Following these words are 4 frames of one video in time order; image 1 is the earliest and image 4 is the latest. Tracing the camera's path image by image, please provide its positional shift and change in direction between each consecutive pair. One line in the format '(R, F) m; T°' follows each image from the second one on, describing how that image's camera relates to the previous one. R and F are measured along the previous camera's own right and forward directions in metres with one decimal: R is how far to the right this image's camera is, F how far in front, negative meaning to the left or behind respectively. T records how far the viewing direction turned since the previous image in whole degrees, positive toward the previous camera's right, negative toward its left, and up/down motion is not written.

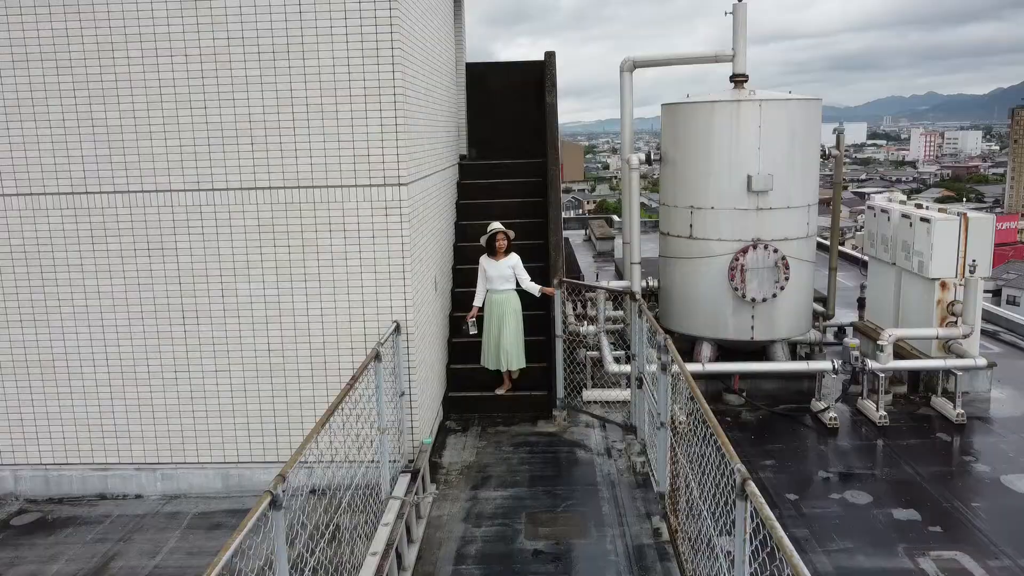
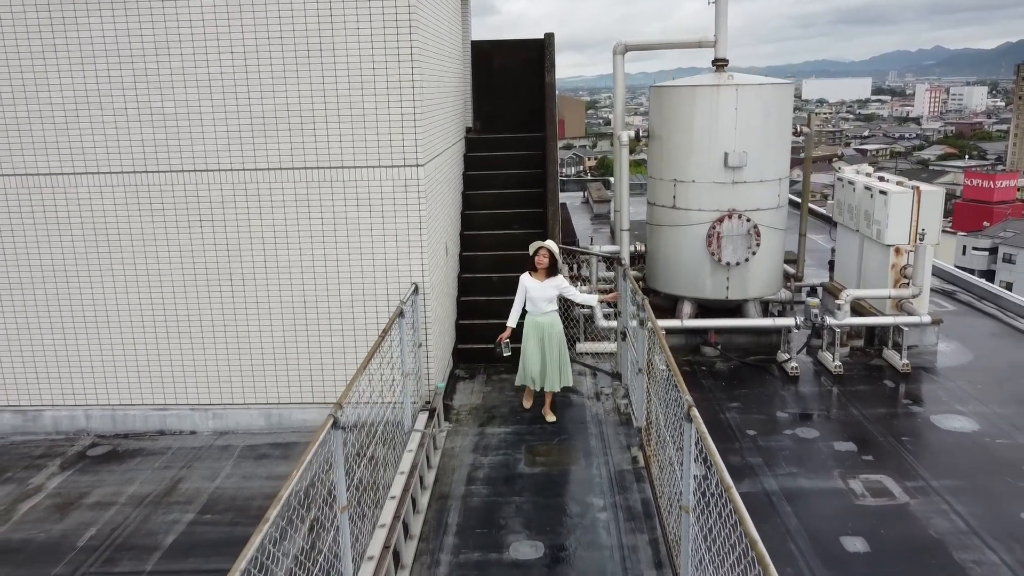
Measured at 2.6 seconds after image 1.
(0.0, -0.6) m; 0°
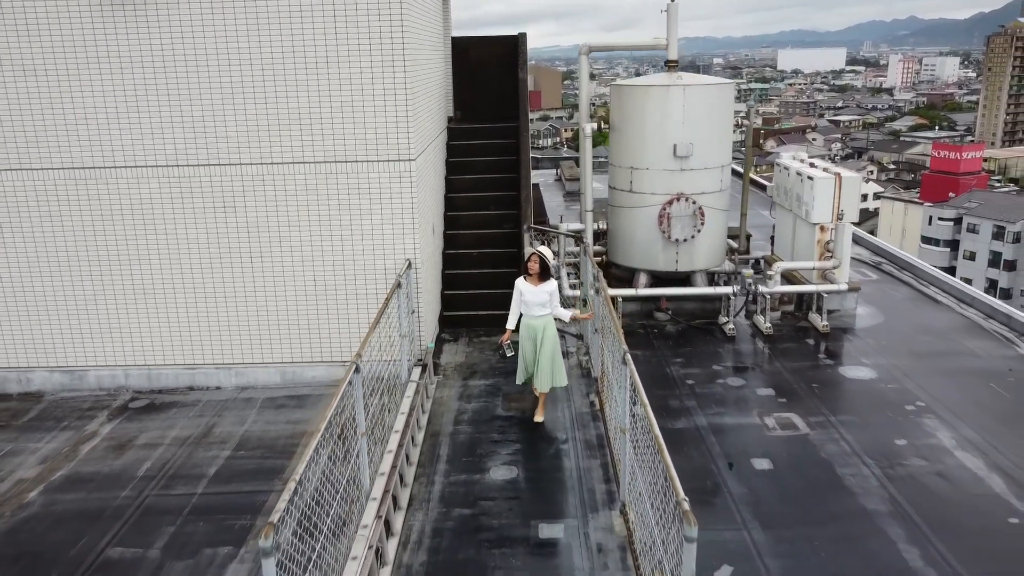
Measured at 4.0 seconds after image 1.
(0.0, -0.8) m; +2°
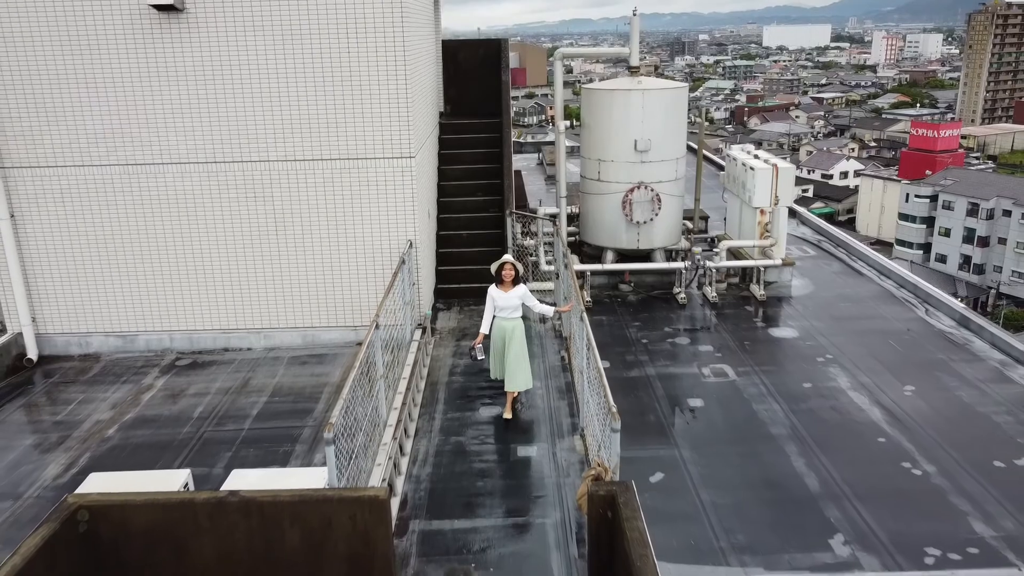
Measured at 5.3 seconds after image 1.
(0.0, -1.0) m; +1°
